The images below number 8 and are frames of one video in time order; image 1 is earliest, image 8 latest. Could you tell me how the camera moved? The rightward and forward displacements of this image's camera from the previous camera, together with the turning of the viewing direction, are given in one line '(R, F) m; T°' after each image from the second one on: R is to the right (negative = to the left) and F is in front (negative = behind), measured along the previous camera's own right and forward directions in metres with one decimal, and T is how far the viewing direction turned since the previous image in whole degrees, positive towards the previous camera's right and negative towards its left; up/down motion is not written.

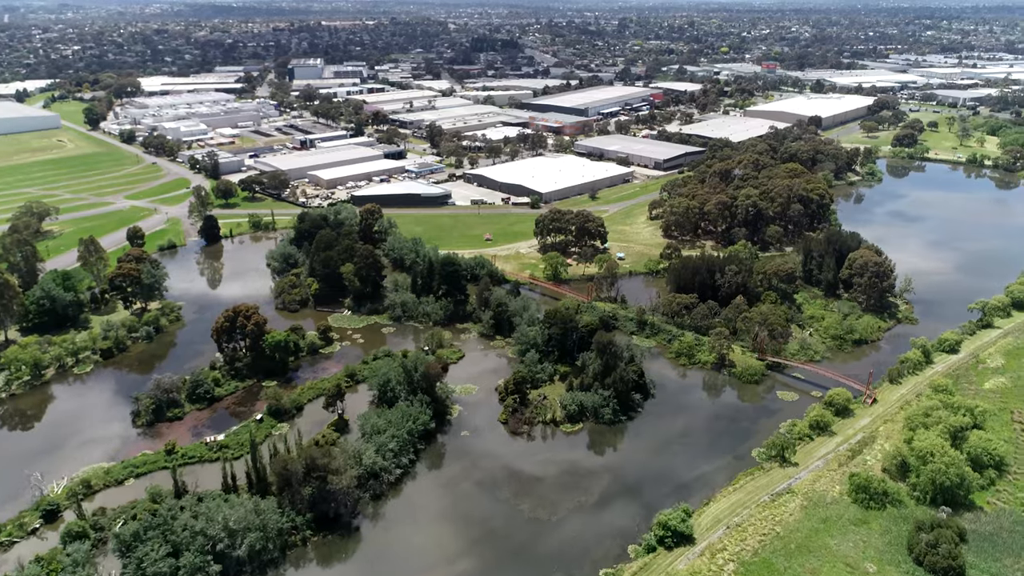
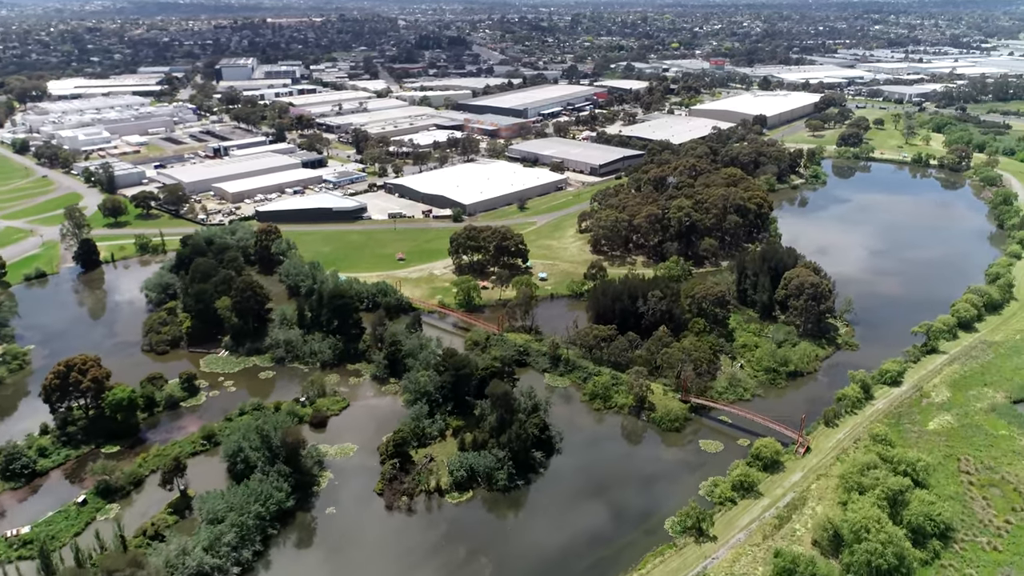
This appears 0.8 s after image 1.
(+2.1, +2.8) m; +3°
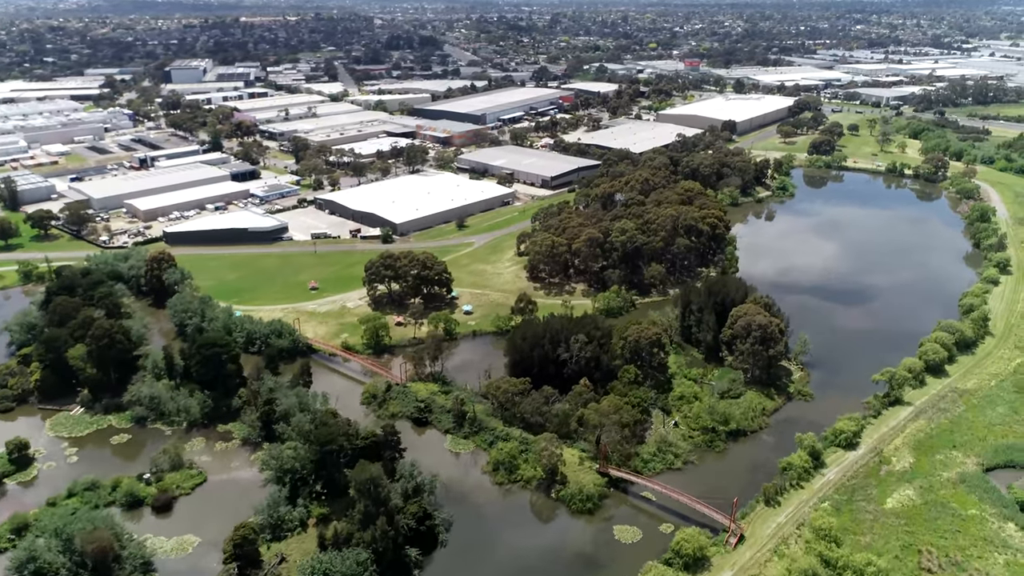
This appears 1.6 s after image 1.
(+2.4, +3.1) m; +1°
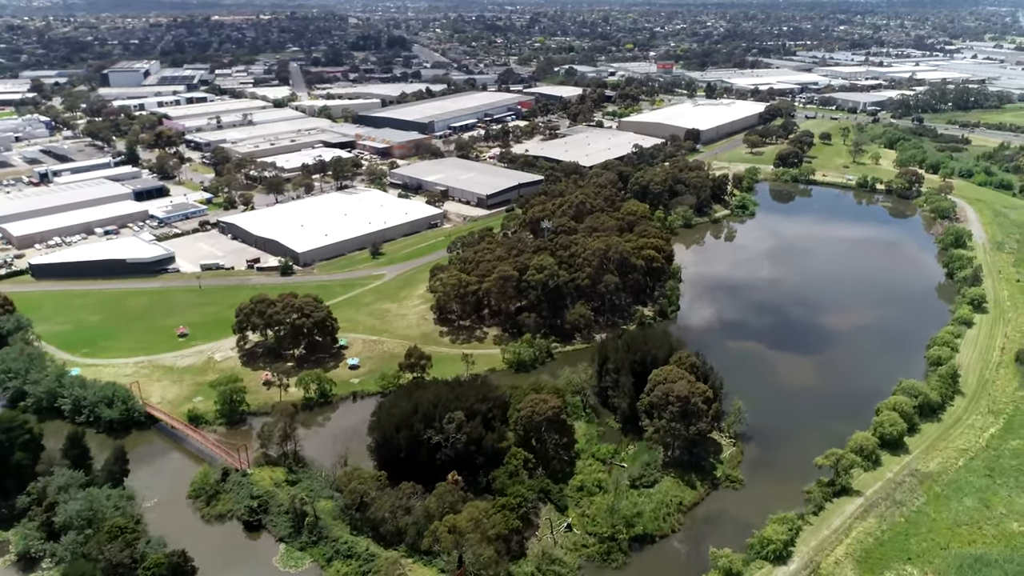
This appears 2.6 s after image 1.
(+3.0, +3.7) m; +1°
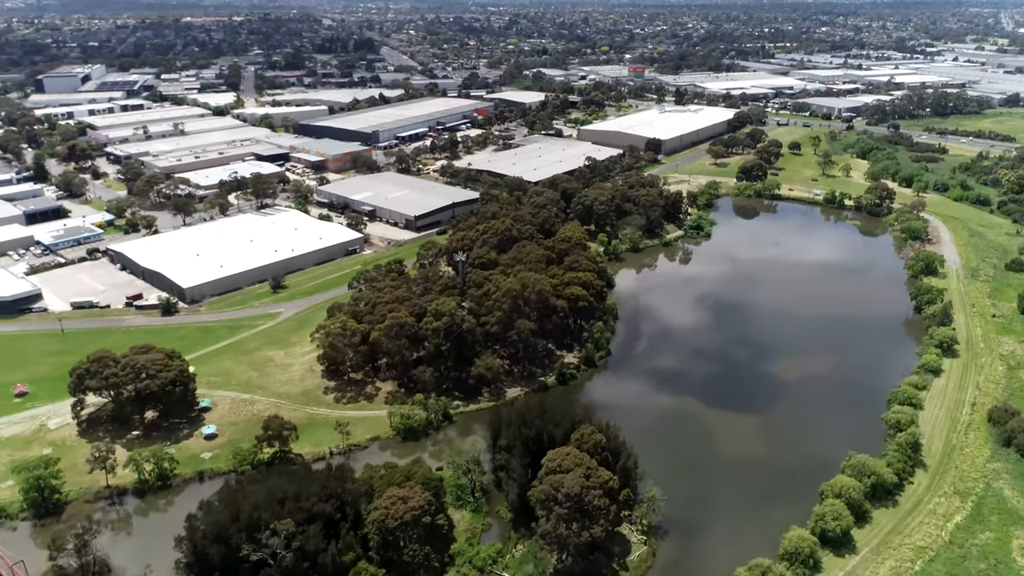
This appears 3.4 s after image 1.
(+2.7, +3.3) m; +1°
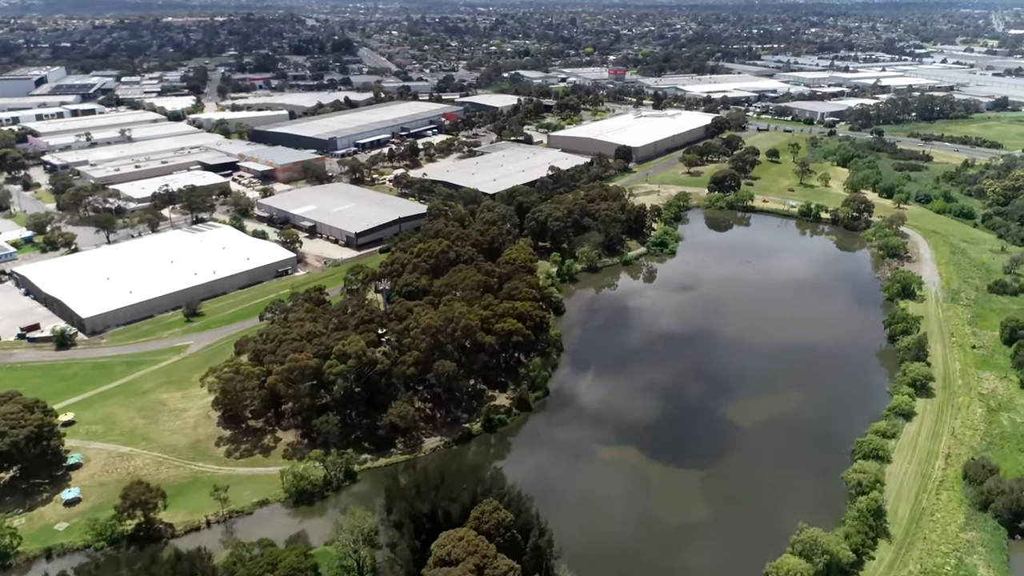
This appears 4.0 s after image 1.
(+2.0, +2.3) m; 0°
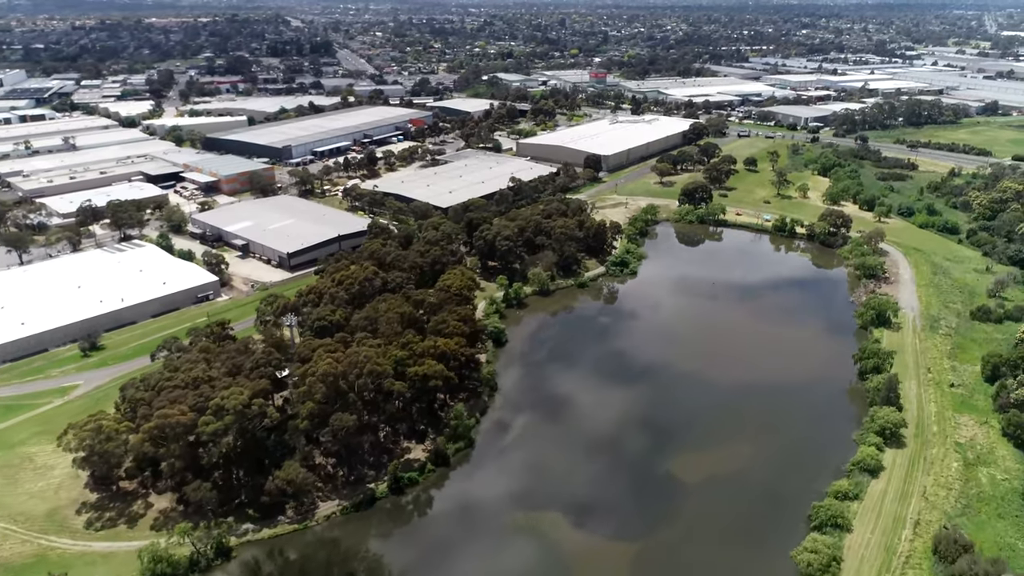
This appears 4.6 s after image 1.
(+2.0, +2.3) m; 0°
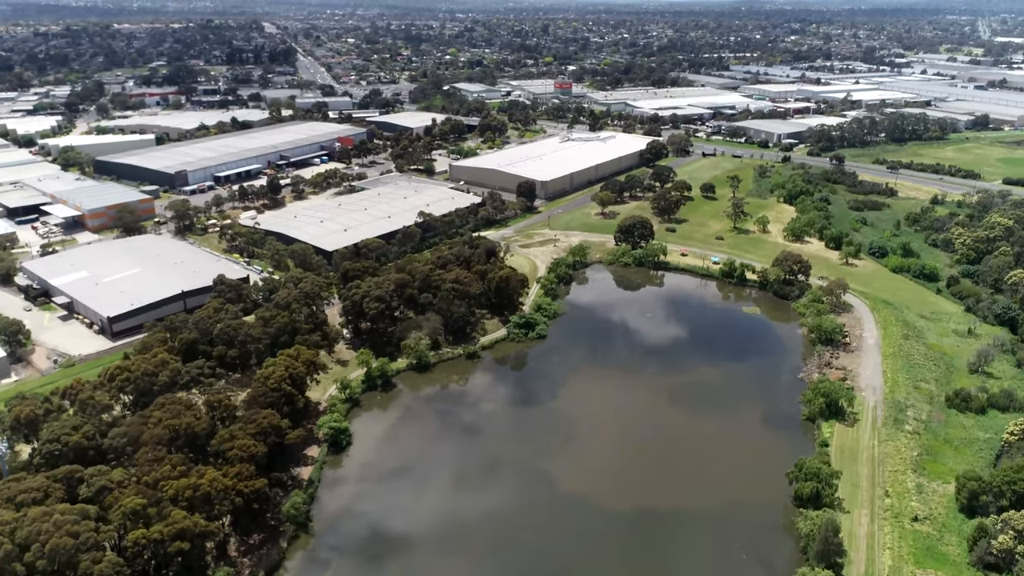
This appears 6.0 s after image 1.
(+4.0, +5.3) m; 0°
